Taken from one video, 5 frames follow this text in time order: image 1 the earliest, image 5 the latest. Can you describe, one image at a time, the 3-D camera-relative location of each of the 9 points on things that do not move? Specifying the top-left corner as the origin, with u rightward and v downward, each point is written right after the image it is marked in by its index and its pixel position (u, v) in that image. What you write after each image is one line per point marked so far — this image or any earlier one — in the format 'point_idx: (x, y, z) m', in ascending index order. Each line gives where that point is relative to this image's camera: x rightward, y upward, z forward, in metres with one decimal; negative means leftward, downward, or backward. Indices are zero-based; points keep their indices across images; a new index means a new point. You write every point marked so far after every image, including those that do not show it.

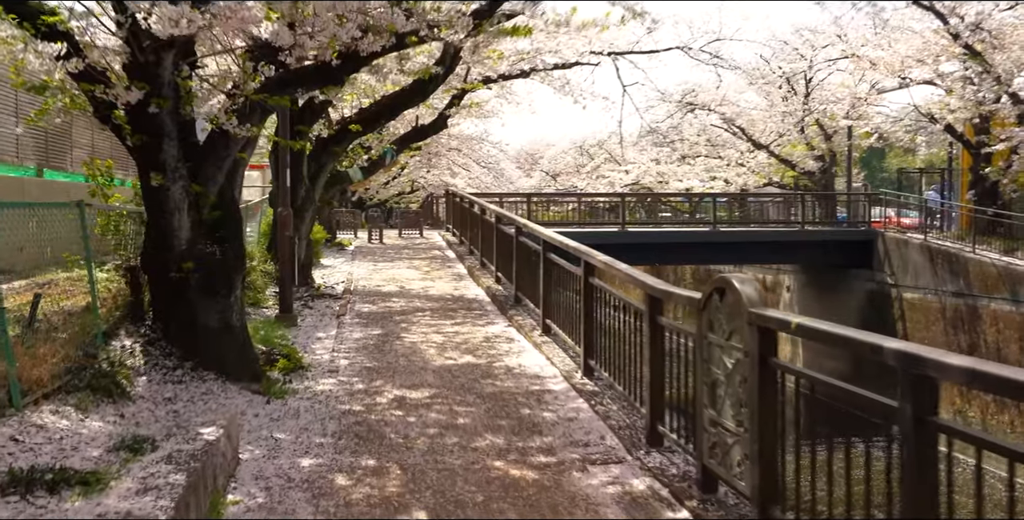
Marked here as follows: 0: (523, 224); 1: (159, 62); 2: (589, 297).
0: (+0.1, +0.4, +10.1) m
1: (-2.2, +1.2, +5.6) m
2: (+0.6, -0.3, +7.0) m
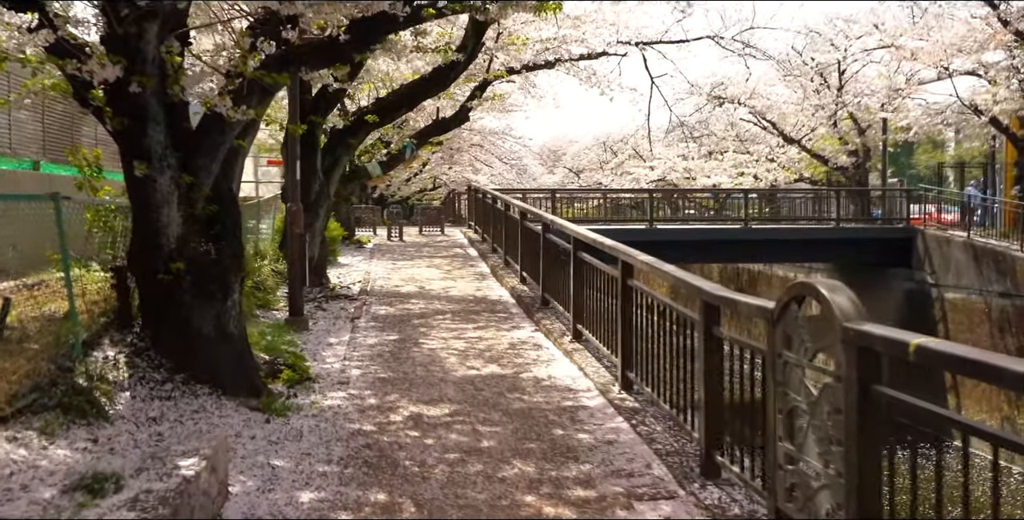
0: (+0.4, +0.4, +9.3) m
1: (-2.0, +1.2, +4.9) m
2: (+0.8, -0.3, +6.3) m
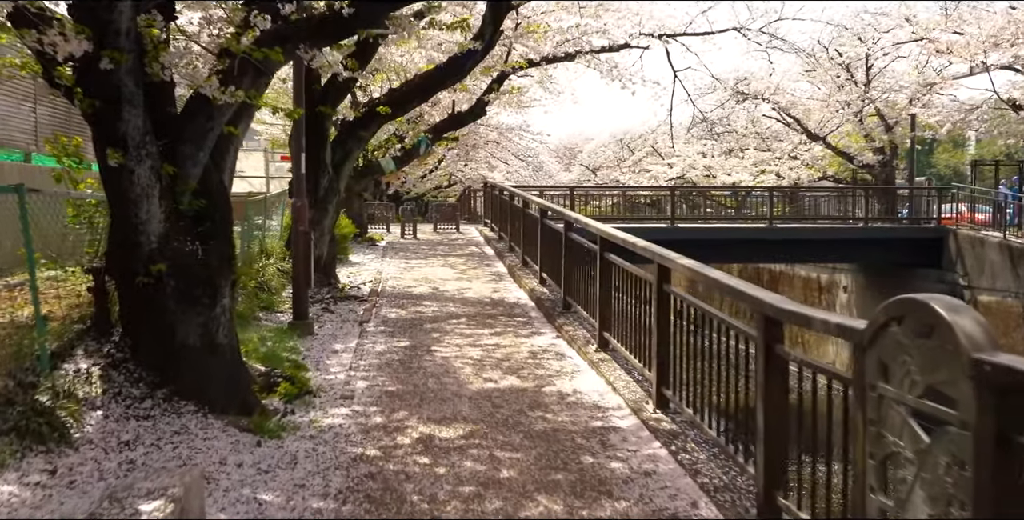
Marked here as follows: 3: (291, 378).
0: (+0.6, +0.4, +8.7) m
1: (-1.9, +1.2, +4.3) m
2: (+0.9, -0.3, +5.6) m
3: (-1.4, -0.8, +5.8) m
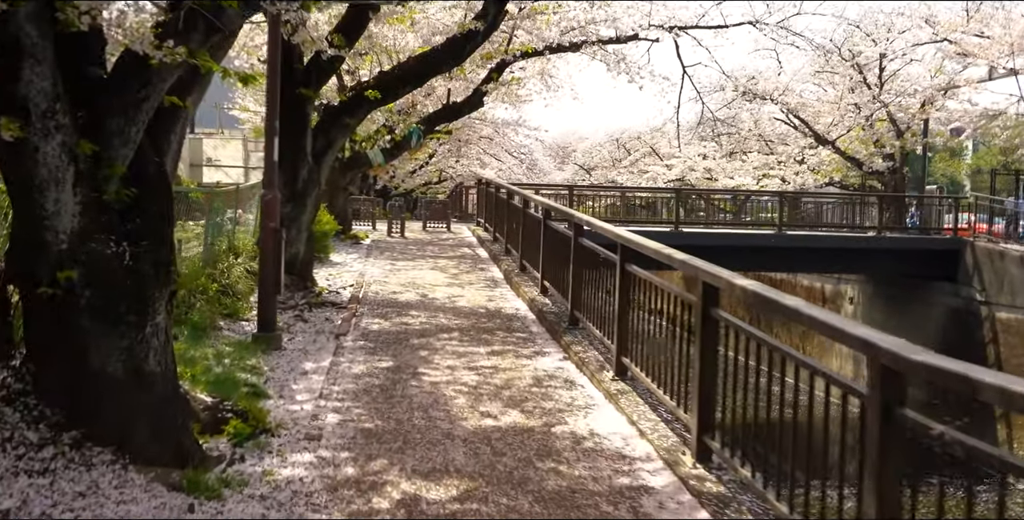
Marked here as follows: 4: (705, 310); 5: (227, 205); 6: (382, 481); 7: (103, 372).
0: (+0.6, +0.3, +7.6) m
1: (-1.8, +1.2, +3.1) m
2: (+1.0, -0.4, +4.5) m
3: (-1.4, -0.8, +4.7) m
4: (+1.0, -0.3, +4.5) m
5: (-3.2, +0.6, +9.8) m
6: (-0.6, -1.0, +4.2) m
7: (-1.8, -0.5, +3.8) m
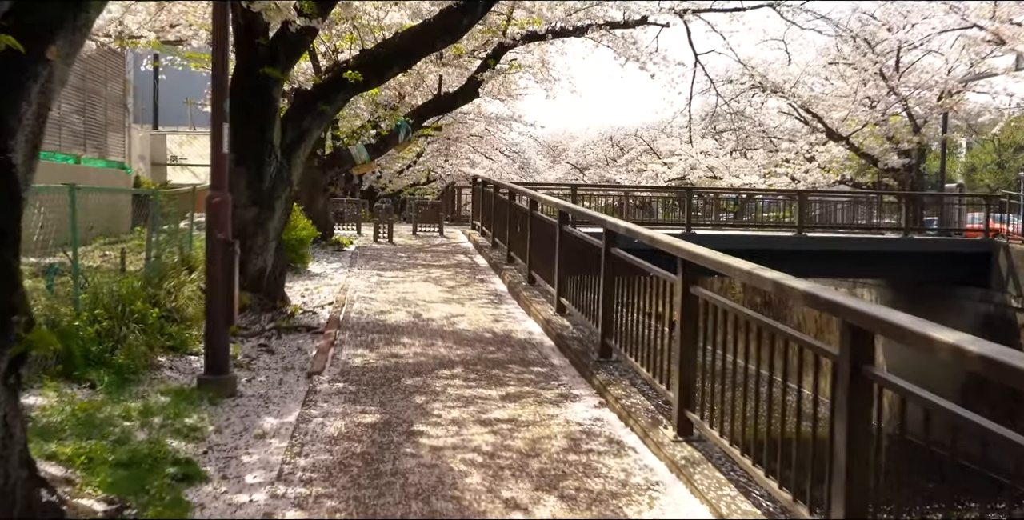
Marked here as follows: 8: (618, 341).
0: (+0.7, +0.2, +6.1) m
1: (-1.6, +1.1, +1.6) m
2: (+1.2, -0.5, +3.0) m
3: (-1.2, -0.9, +3.1) m
4: (+1.1, -0.4, +3.0) m
5: (-3.1, +0.5, +8.2) m
6: (-0.4, -1.1, +2.6) m
7: (-1.6, -0.6, +2.3) m
8: (+0.7, -0.6, +6.1) m
